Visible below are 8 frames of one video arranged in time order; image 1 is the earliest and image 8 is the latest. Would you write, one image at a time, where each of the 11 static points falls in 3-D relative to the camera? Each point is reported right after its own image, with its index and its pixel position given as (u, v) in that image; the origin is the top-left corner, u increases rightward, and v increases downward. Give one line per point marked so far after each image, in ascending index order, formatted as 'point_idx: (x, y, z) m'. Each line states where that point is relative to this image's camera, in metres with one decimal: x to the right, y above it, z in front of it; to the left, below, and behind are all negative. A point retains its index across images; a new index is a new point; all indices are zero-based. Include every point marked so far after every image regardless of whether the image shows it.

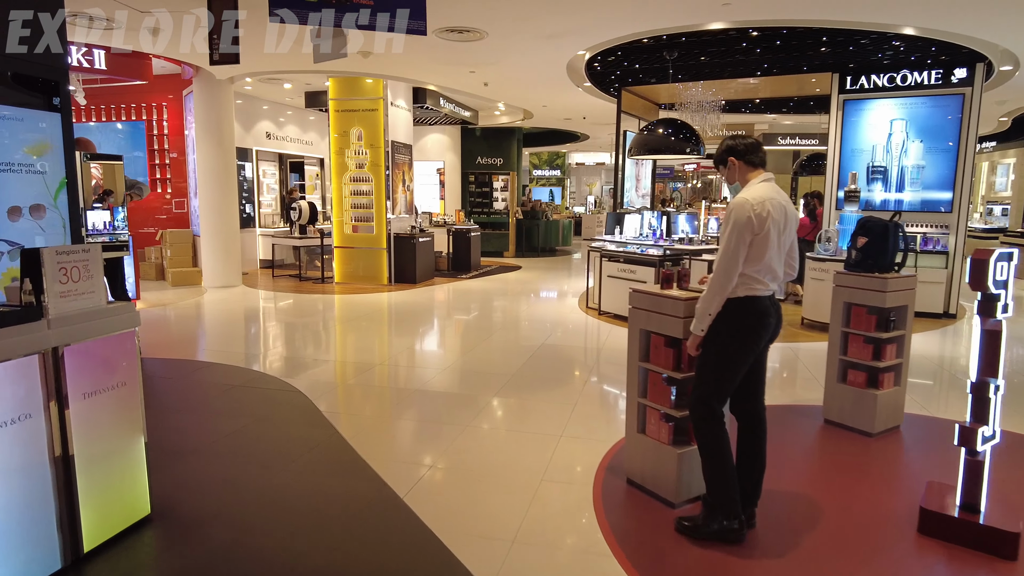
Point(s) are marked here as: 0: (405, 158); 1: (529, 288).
0: (-1.6, +2.0, +9.9) m
1: (+0.3, +0.1, +10.9) m
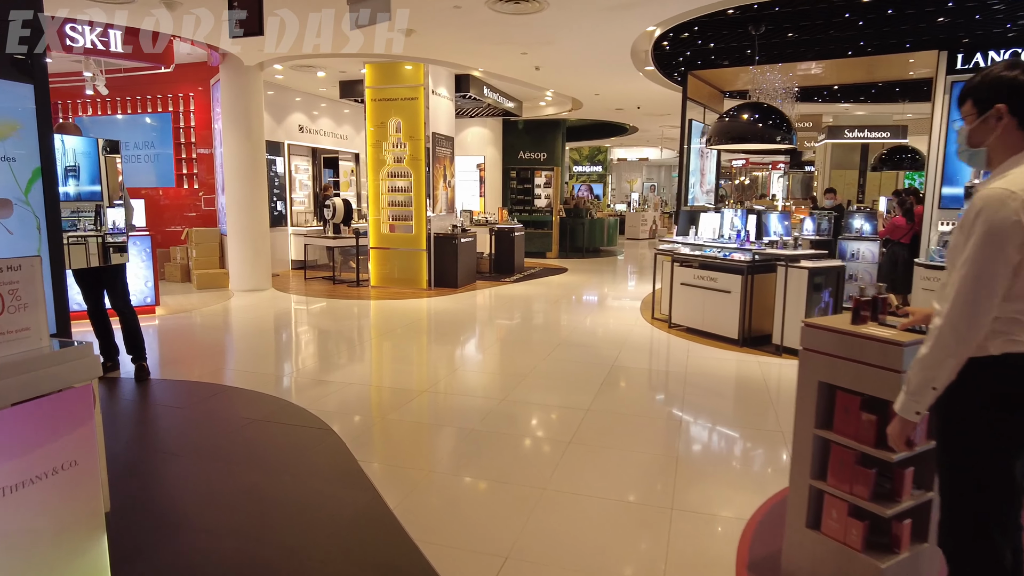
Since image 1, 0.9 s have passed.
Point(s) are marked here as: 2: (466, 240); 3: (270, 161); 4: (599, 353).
0: (-0.9, +1.9, +9.1) m
1: (+1.0, 0.0, +10.0) m
2: (-0.6, +0.7, +9.1) m
3: (-3.9, +2.1, +10.6) m
4: (+0.8, -0.6, +6.3) m
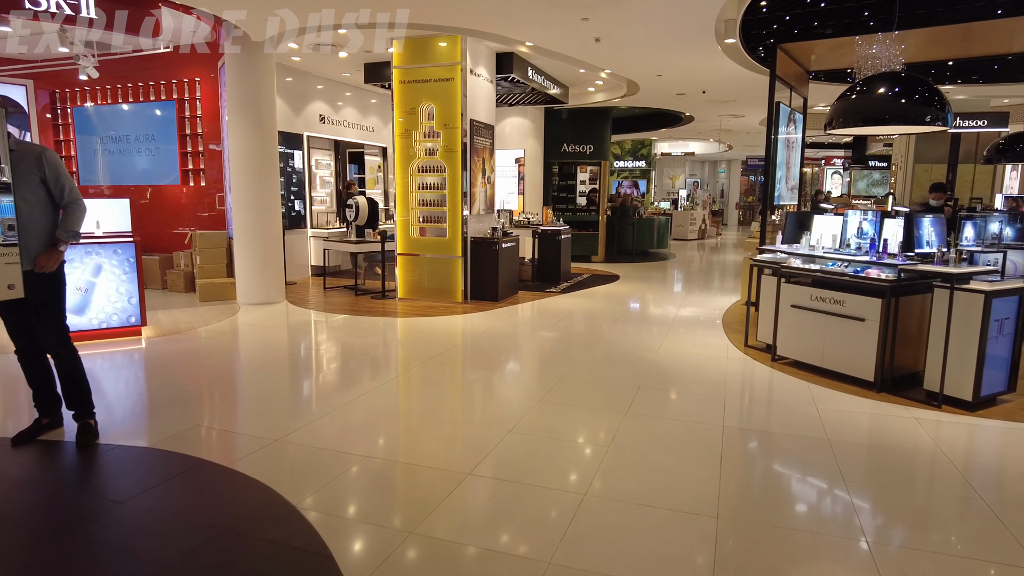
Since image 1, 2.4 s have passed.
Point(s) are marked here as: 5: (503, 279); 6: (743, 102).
0: (-0.3, +1.8, +7.8) m
1: (+1.7, -0.1, +8.7) m
2: (0.0, +0.5, +7.8) m
3: (-3.2, +1.9, +9.5) m
4: (+1.3, -0.8, +5.0) m
5: (-0.1, +0.1, +7.7) m
6: (+4.0, +3.2, +11.4) m
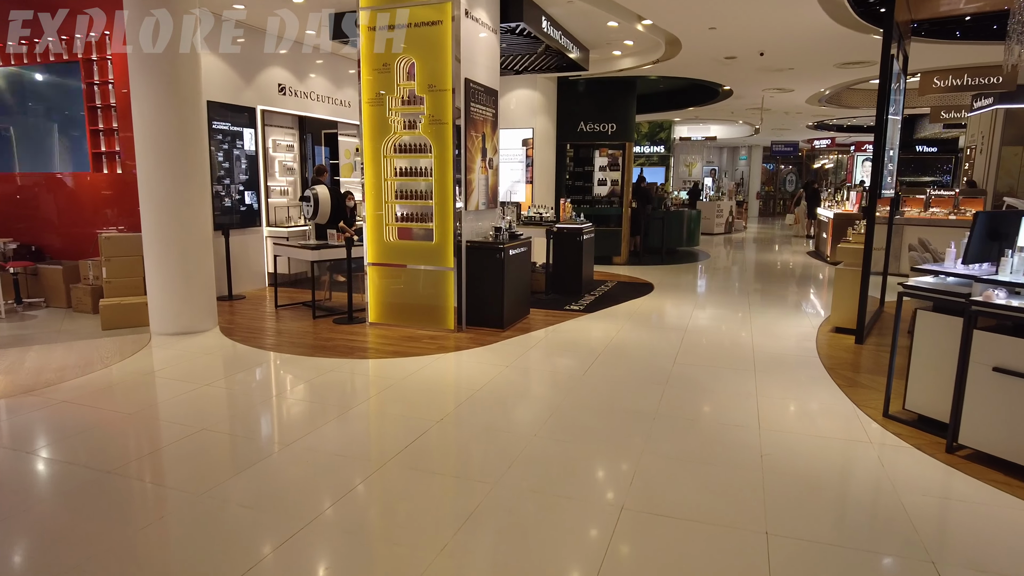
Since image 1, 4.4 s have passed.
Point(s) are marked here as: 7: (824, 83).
0: (-0.2, +1.6, +5.8) m
1: (+1.8, -0.3, +6.7) m
2: (0.0, +0.3, +5.8) m
3: (-3.2, +1.8, +7.5) m
4: (+1.4, -1.0, +3.0) m
5: (0.0, -0.1, +5.8) m
6: (+4.1, +3.1, +9.3) m
7: (+4.8, +3.2, +10.0) m
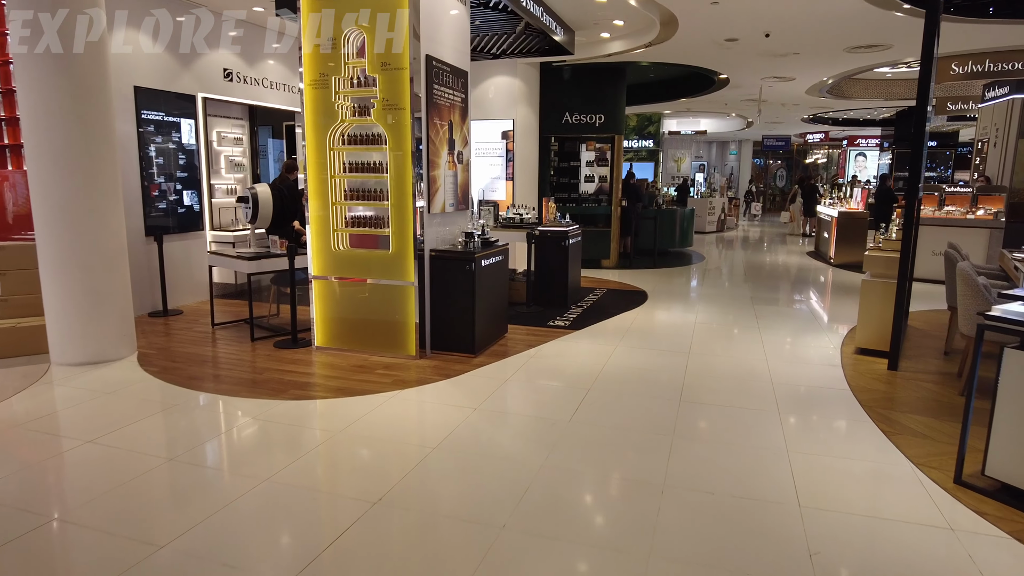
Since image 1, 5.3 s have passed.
0: (-0.4, +1.4, +4.9) m
1: (+1.6, -0.4, +5.9) m
2: (-0.2, +0.2, +5.0) m
3: (-3.4, +1.6, +6.5) m
4: (+1.3, -1.1, +2.2) m
5: (-0.2, -0.2, +4.9) m
6: (+3.8, +3.0, +8.5) m
7: (+4.5, +3.1, +9.2) m
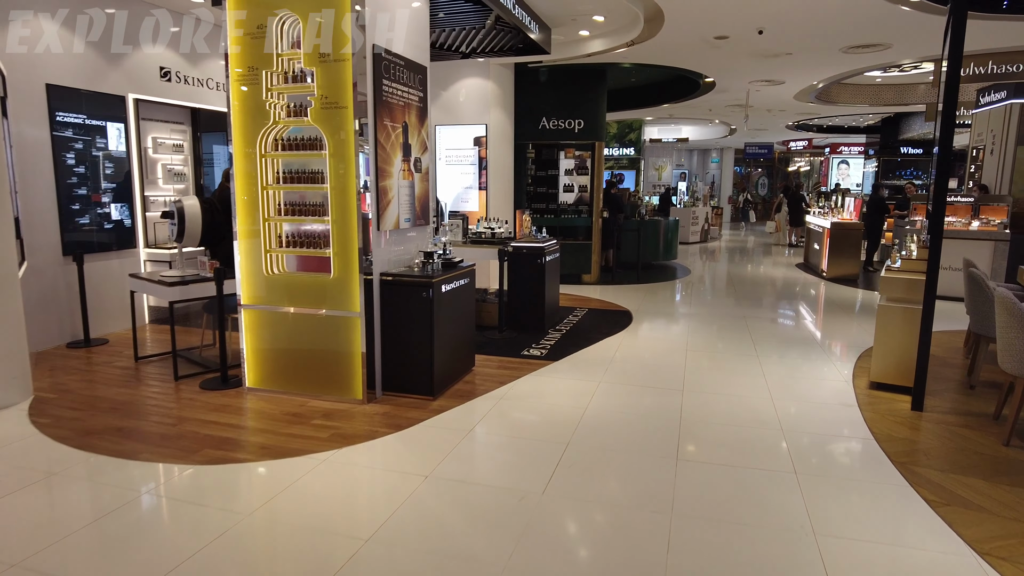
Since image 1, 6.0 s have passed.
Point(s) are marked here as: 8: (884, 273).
0: (-0.7, +1.3, +4.3) m
1: (+1.3, -0.6, +5.3) m
2: (-0.4, 0.0, +4.3) m
3: (-3.7, +1.4, +5.7) m
4: (+1.1, -1.3, +1.5) m
5: (-0.4, -0.4, +4.2) m
6: (+3.5, +2.8, +8.0) m
7: (+4.1, +2.9, +8.7) m
8: (+2.5, +0.1, +4.3) m
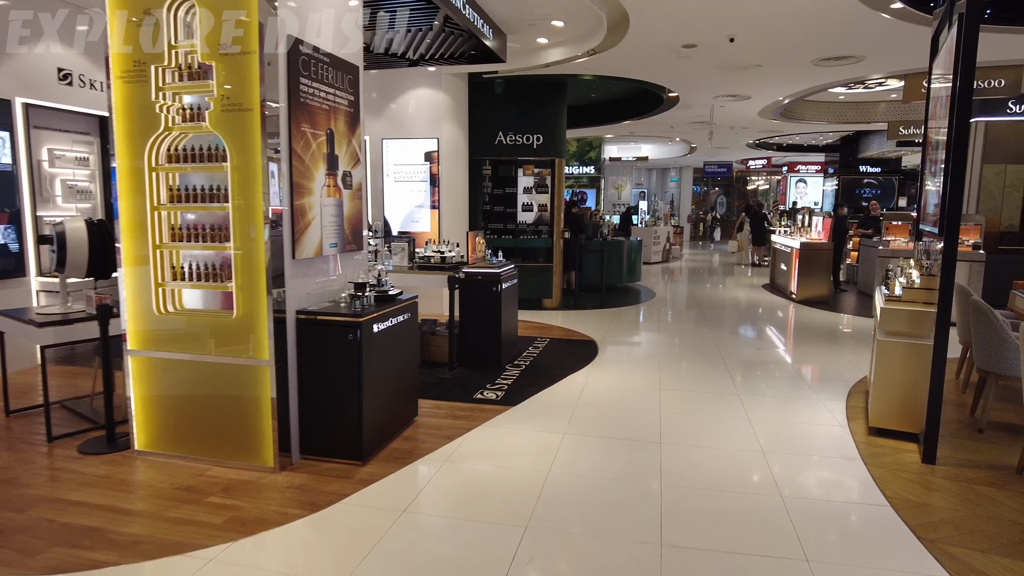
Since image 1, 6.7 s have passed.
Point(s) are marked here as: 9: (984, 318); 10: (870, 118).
0: (-1.0, +1.0, +3.6) m
1: (+1.0, -0.8, +4.7) m
2: (-0.7, -0.2, +3.6) m
3: (-4.1, +1.1, +4.9) m
4: (+1.0, -1.4, +0.9) m
5: (-0.7, -0.6, +3.5) m
6: (+2.9, +2.5, +7.6) m
7: (+3.5, +2.6, +8.3) m
8: (+2.2, -0.1, +3.8) m
9: (+2.9, -0.2, +4.0) m
10: (+6.3, +3.0, +11.4) m
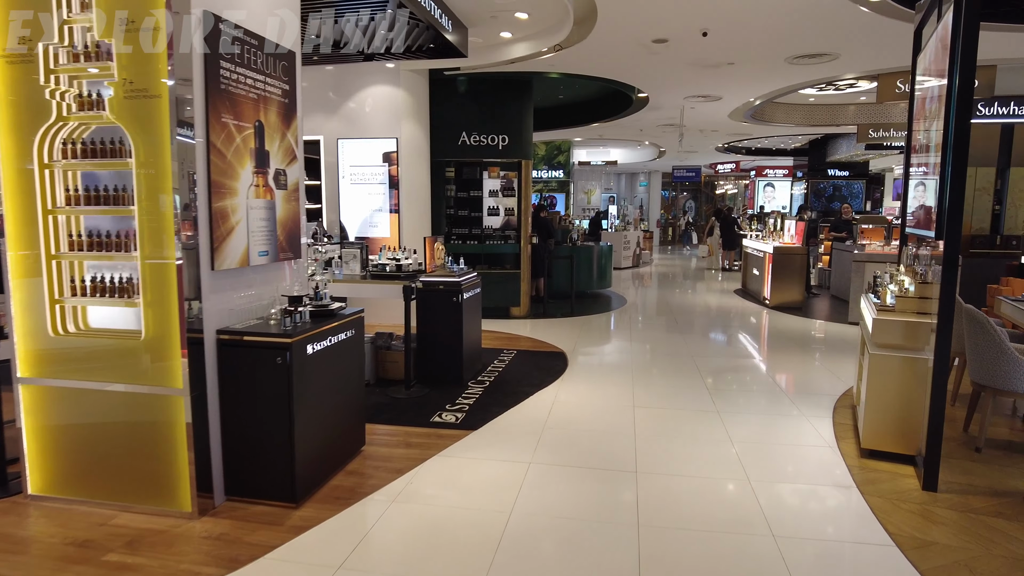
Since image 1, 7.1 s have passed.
0: (-1.2, +1.0, +3.2) m
1: (+0.7, -0.9, +4.3) m
2: (-0.9, -0.3, +3.1) m
3: (-4.3, +1.0, +4.3) m
4: (+0.9, -1.4, +0.5) m
5: (-0.9, -0.7, +3.0) m
6: (+2.5, +2.4, +7.3) m
7: (+3.1, +2.5, +8.1) m
8: (+2.0, -0.1, +3.5) m
9: (+2.6, -0.2, +3.7) m
10: (+5.7, +2.9, +11.3) m
